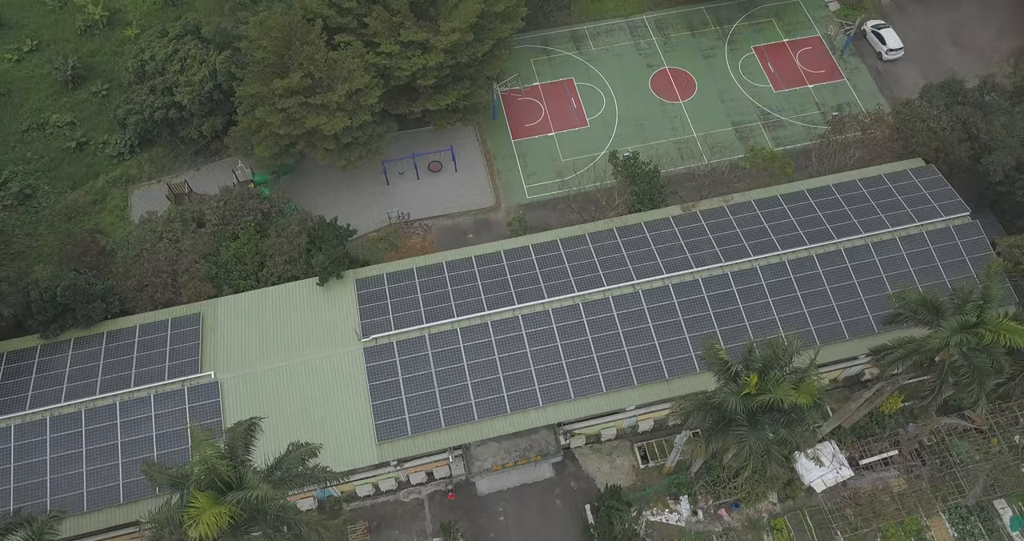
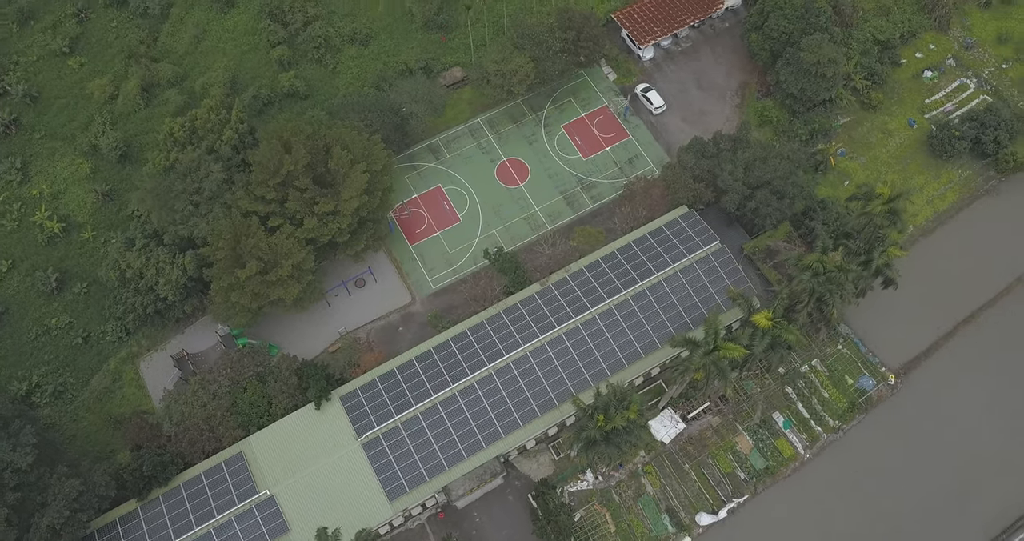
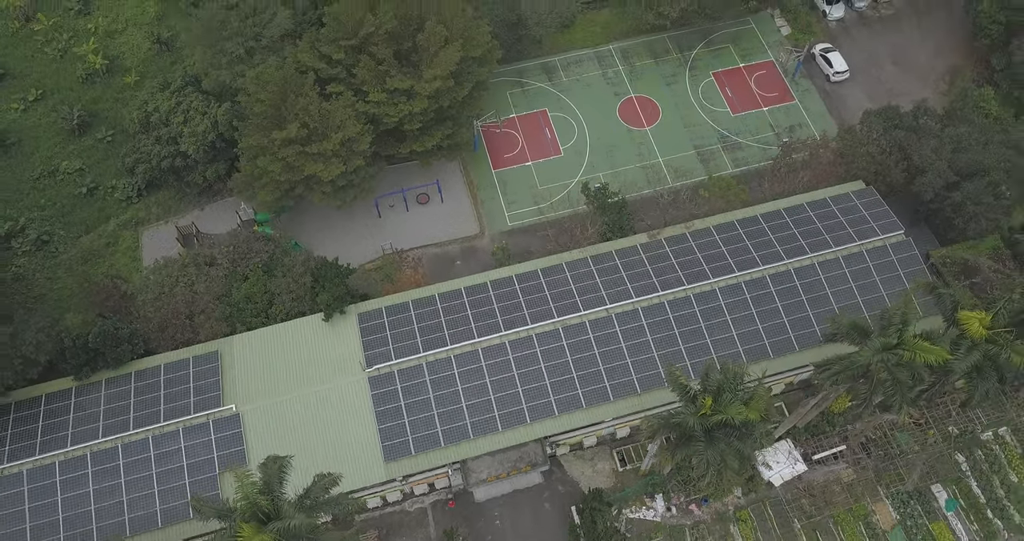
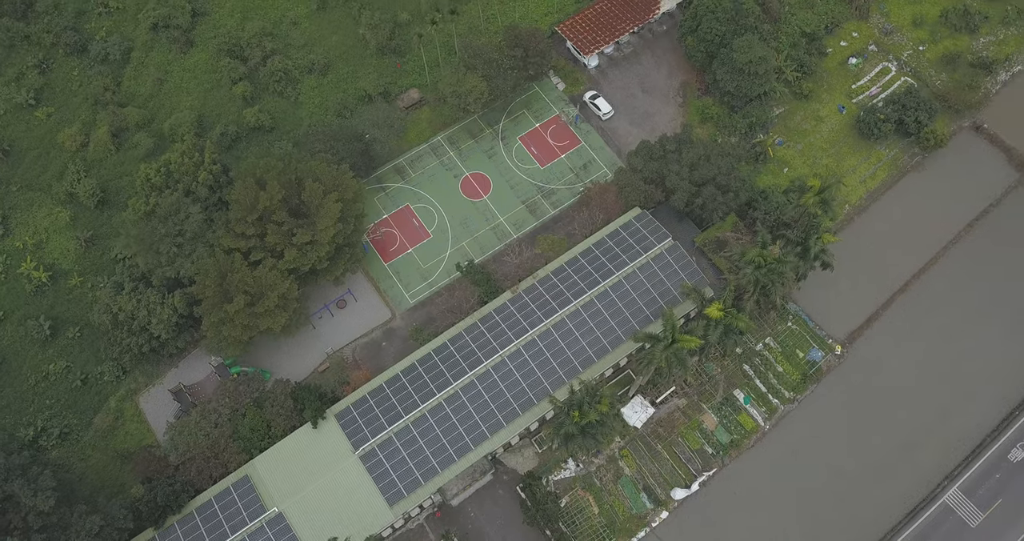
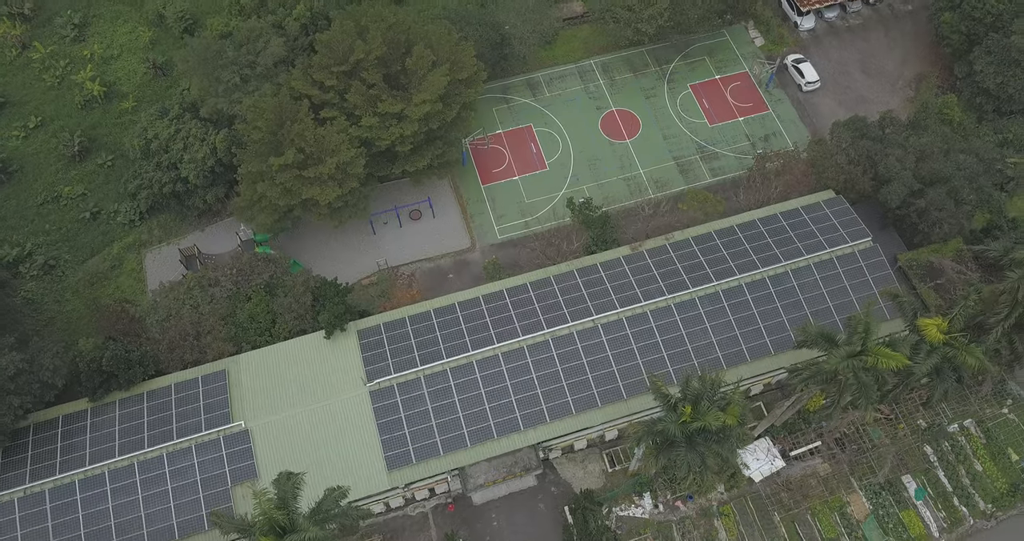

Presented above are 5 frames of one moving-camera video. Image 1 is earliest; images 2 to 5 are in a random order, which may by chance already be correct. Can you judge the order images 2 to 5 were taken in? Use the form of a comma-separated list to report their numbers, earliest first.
3, 5, 2, 4
